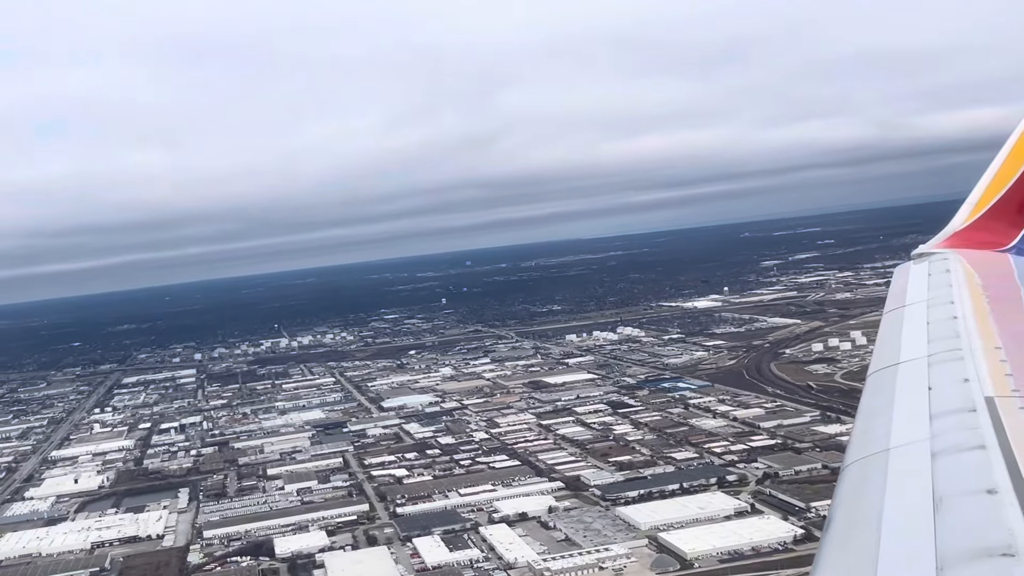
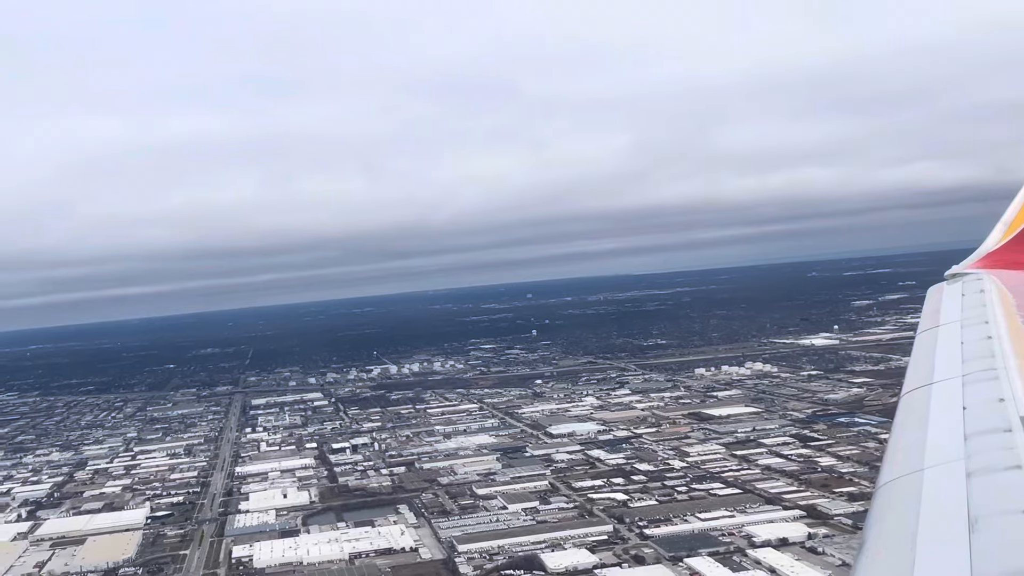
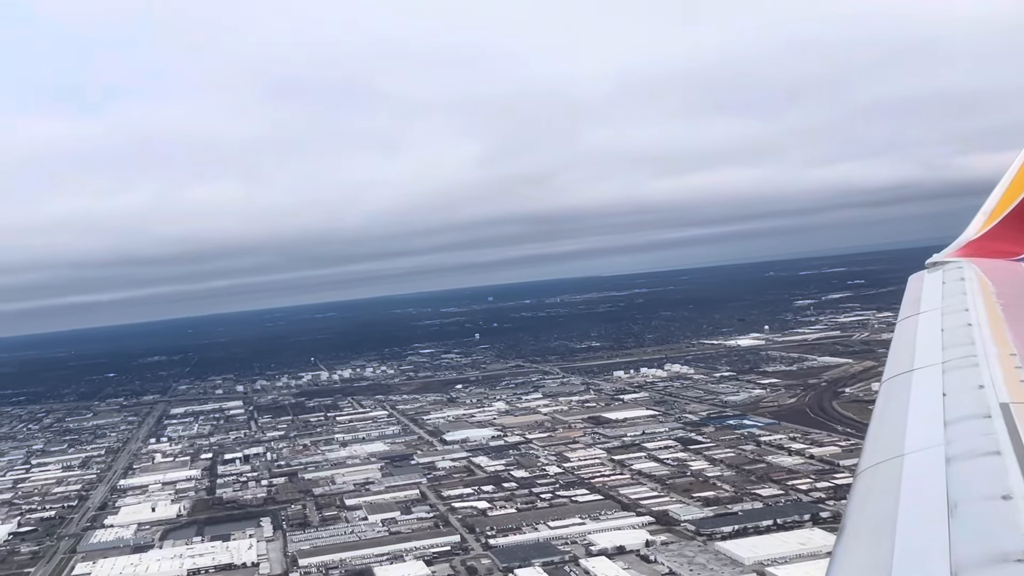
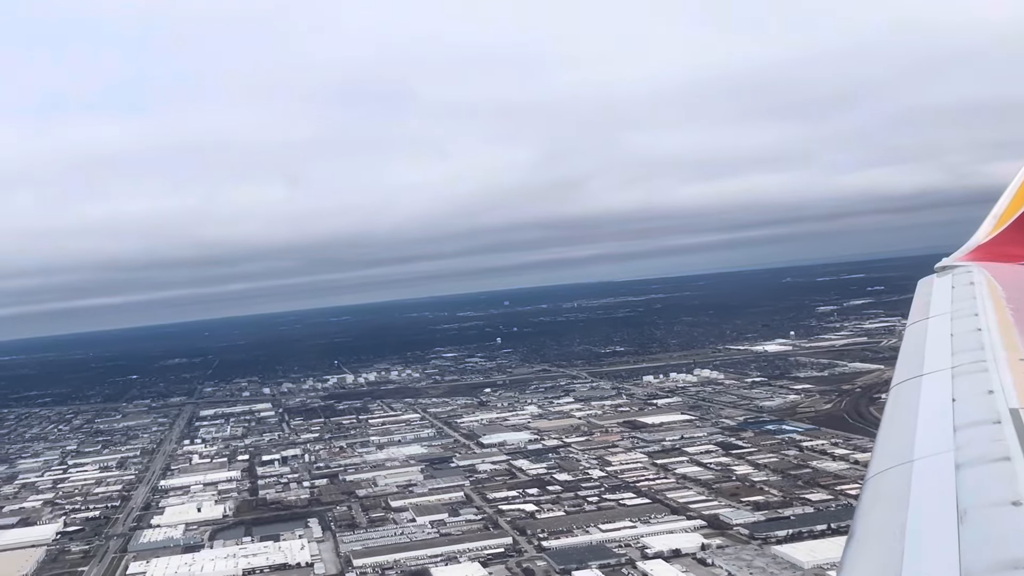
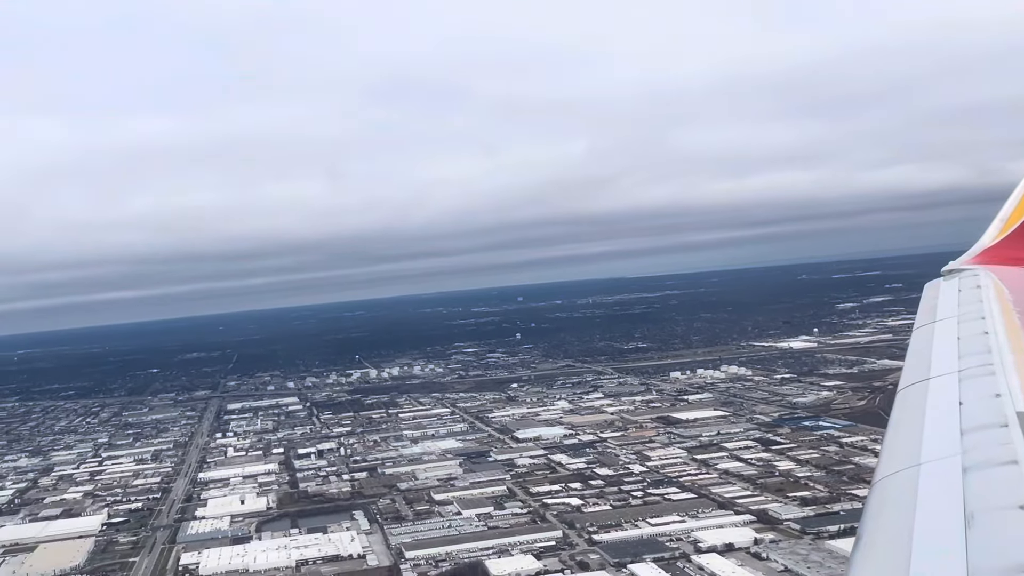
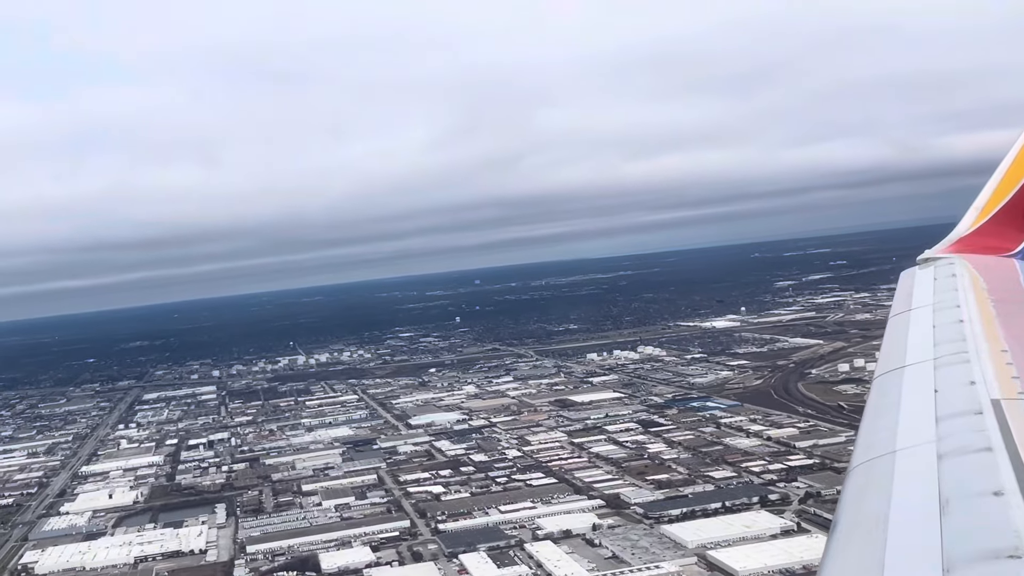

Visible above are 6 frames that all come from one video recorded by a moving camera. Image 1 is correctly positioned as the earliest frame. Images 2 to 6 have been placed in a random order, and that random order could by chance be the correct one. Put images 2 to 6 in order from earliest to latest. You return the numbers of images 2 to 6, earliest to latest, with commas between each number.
6, 3, 4, 5, 2
